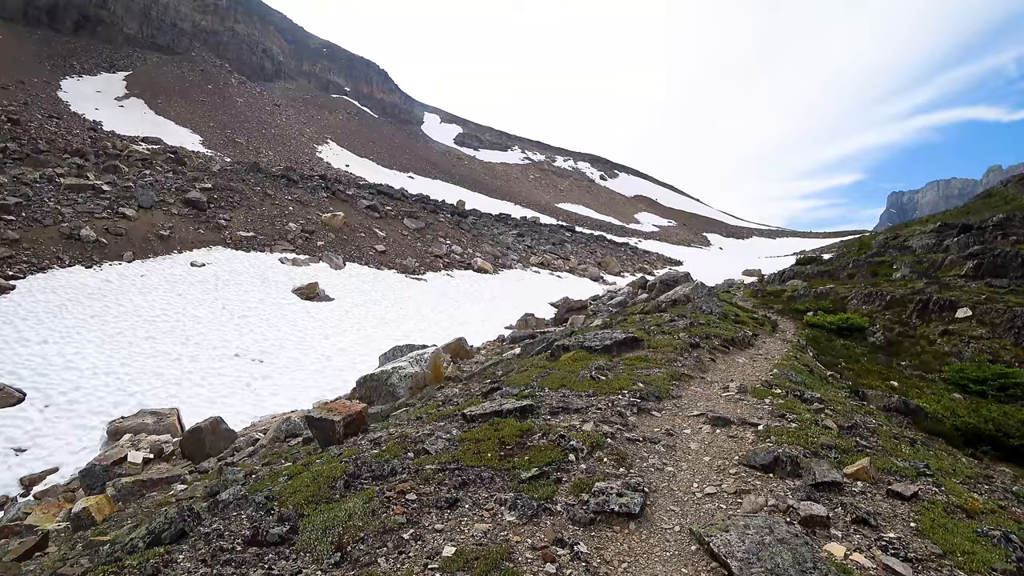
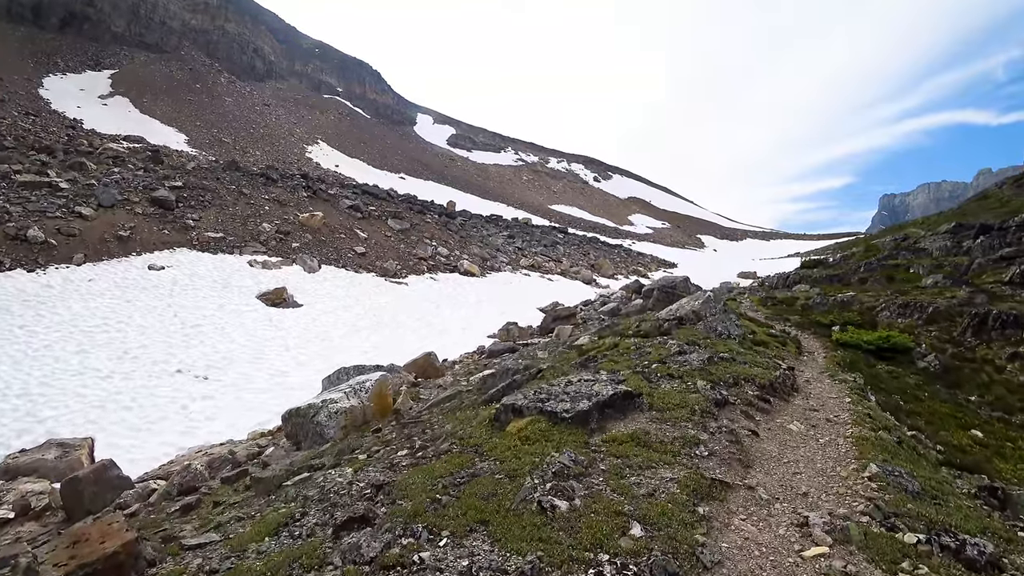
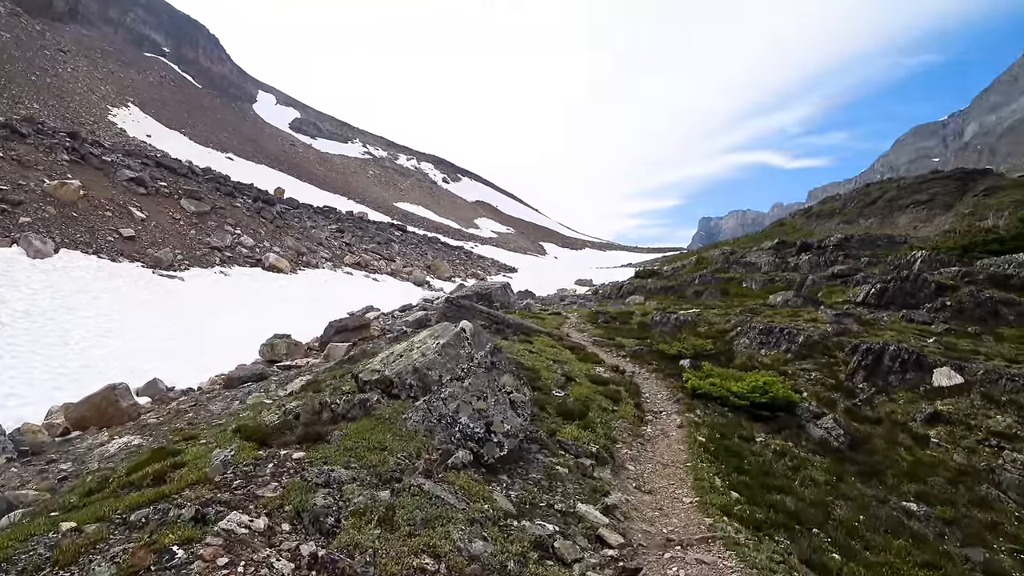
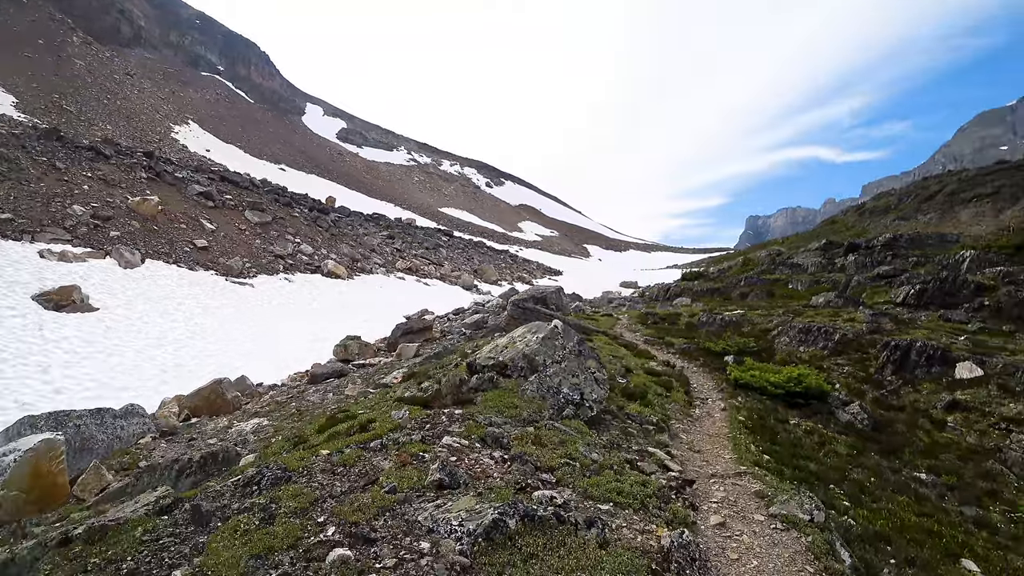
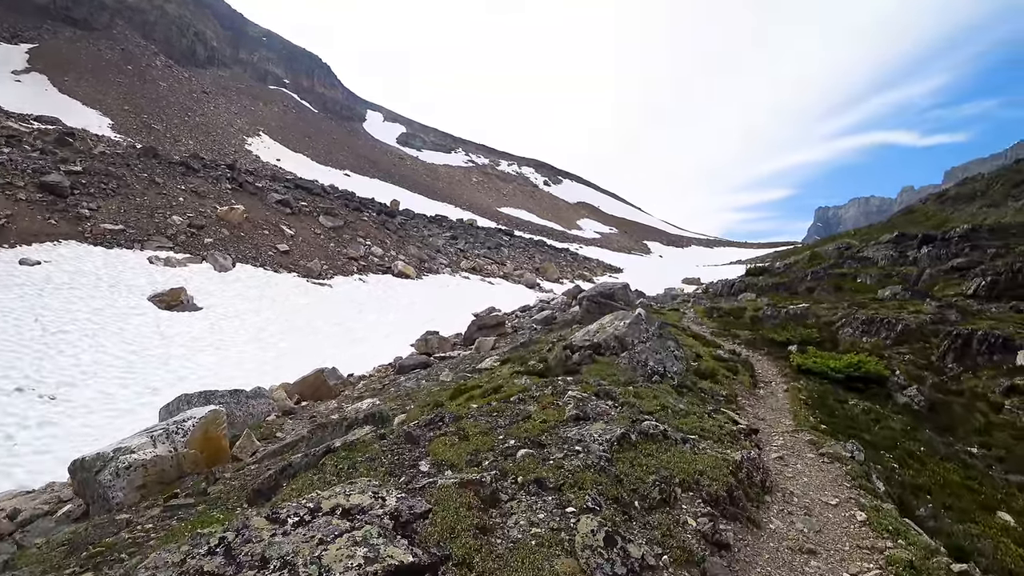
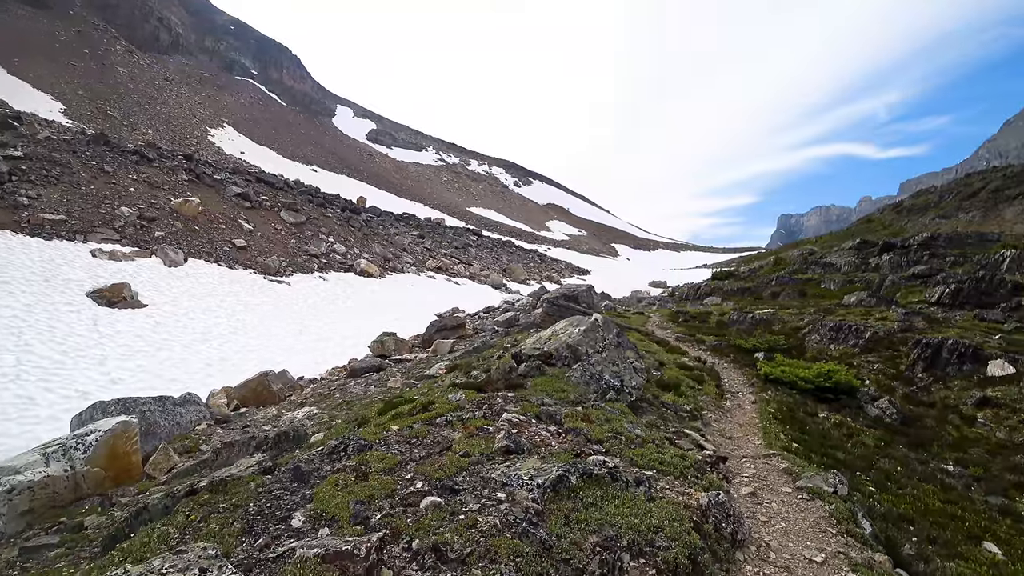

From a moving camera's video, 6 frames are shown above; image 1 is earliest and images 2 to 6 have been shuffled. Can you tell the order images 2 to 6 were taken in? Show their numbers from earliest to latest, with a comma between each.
2, 5, 6, 4, 3
